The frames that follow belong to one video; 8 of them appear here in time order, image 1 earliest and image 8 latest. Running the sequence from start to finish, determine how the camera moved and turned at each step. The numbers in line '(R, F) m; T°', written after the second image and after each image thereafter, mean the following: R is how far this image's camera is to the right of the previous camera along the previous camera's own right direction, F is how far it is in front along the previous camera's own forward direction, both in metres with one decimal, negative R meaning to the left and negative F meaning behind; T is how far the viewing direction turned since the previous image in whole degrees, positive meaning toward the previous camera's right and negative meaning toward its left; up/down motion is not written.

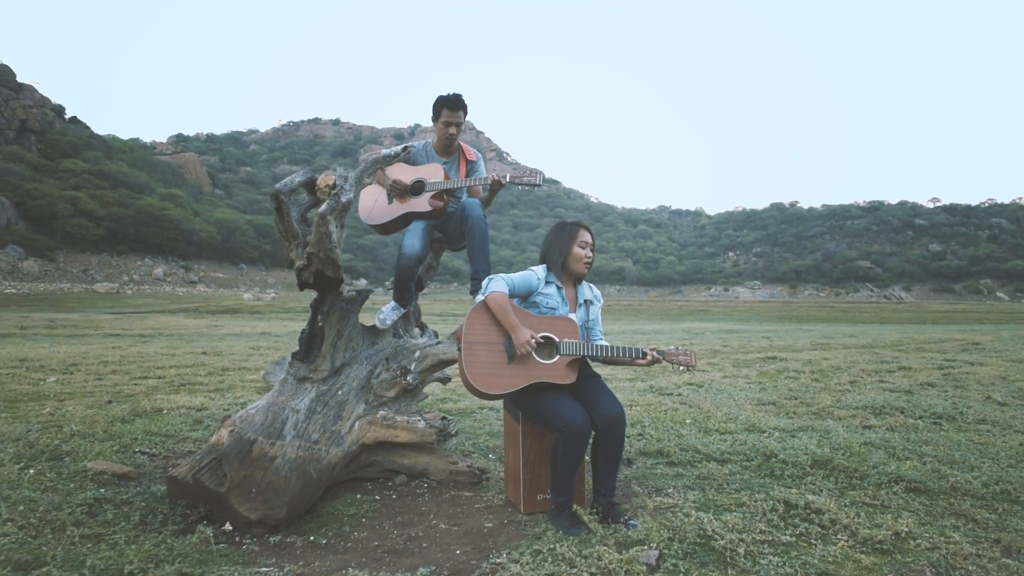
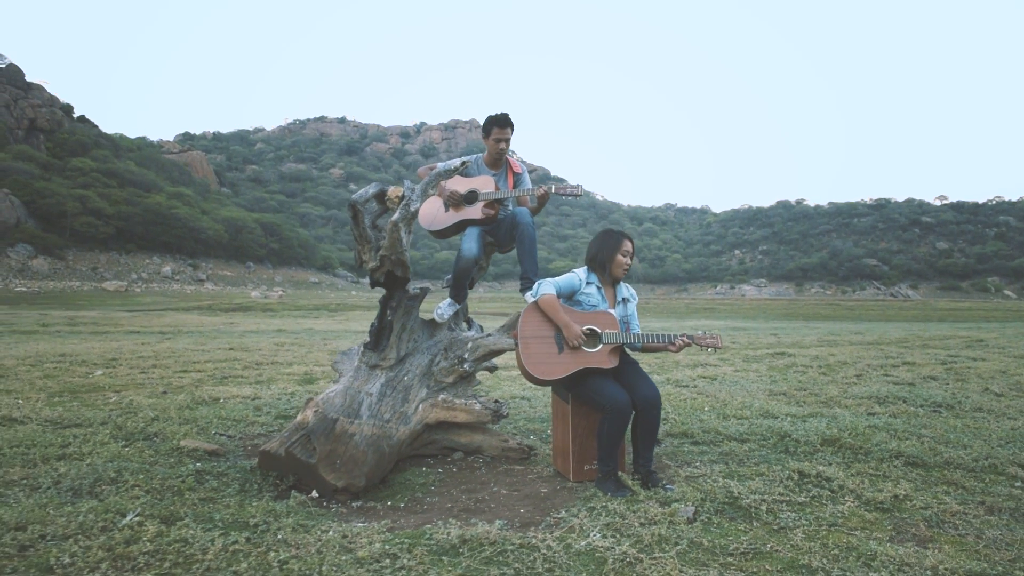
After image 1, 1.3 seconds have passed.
(-0.3, -0.5) m; 0°
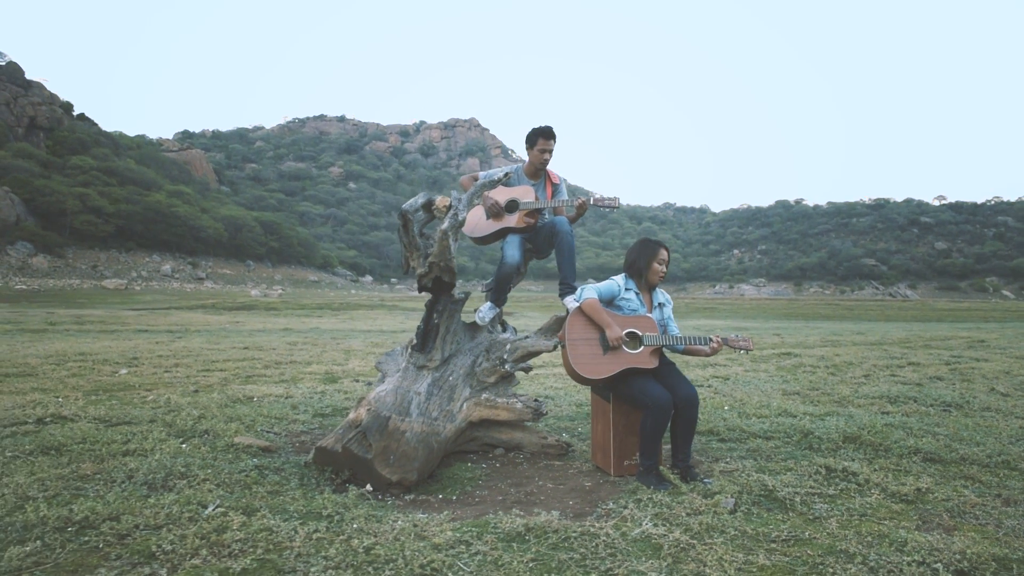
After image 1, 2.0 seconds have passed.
(-0.3, -0.3) m; 0°
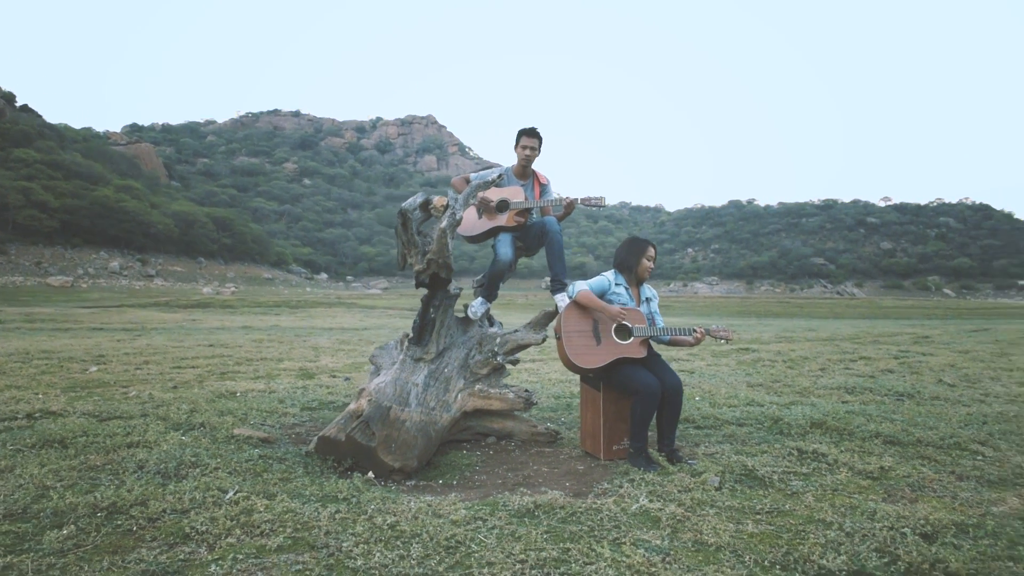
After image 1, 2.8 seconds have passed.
(-0.3, -0.2) m; +3°
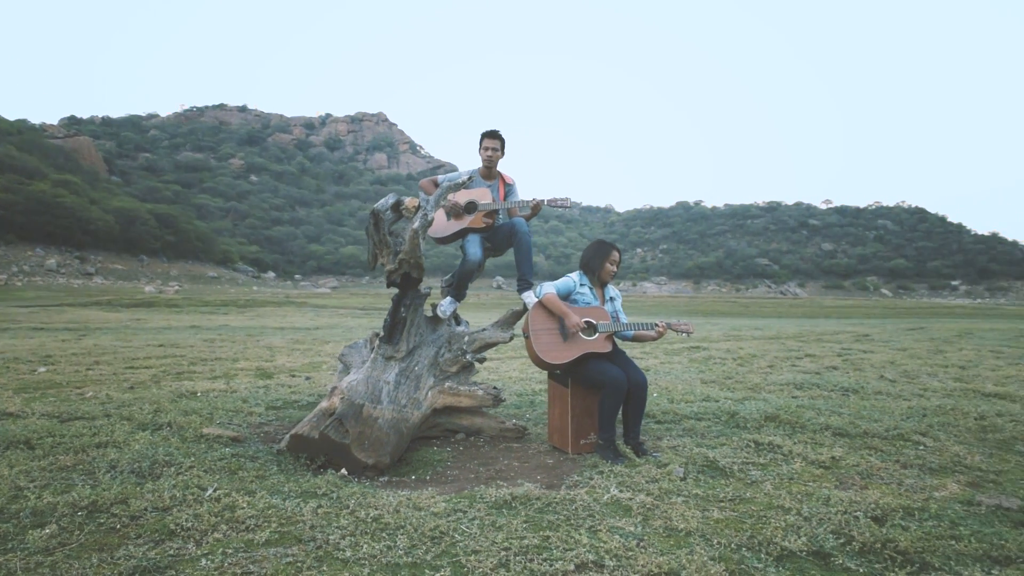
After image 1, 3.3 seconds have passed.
(-0.1, -0.1) m; +4°
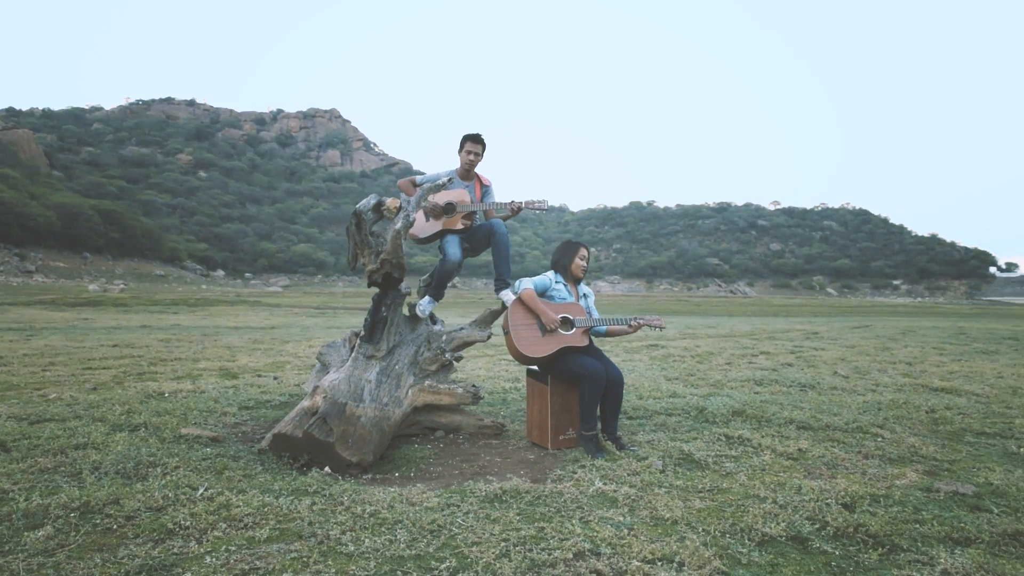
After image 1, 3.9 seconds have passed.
(-0.2, -0.1) m; +4°
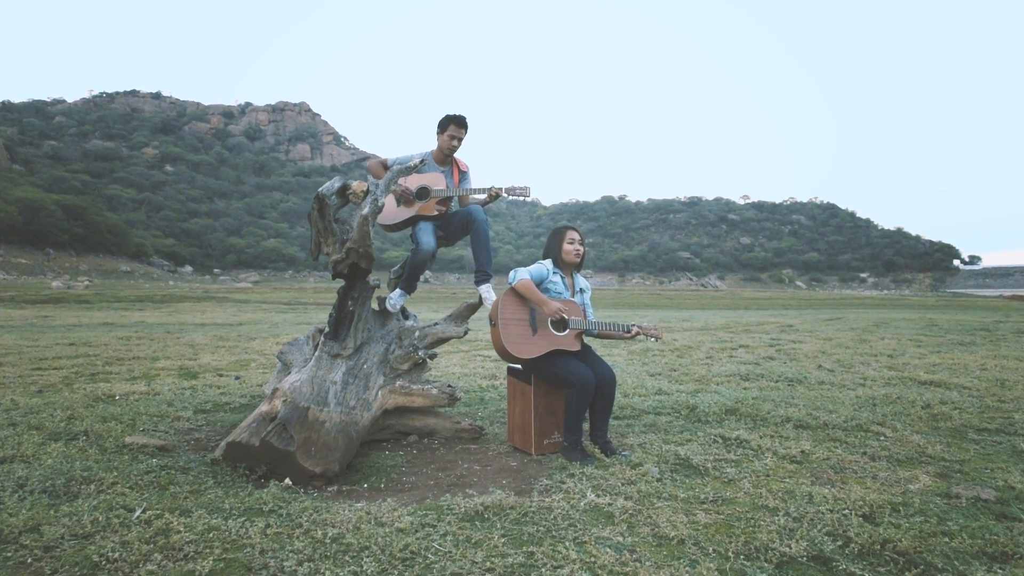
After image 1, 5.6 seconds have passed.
(0.0, +0.4) m; +2°
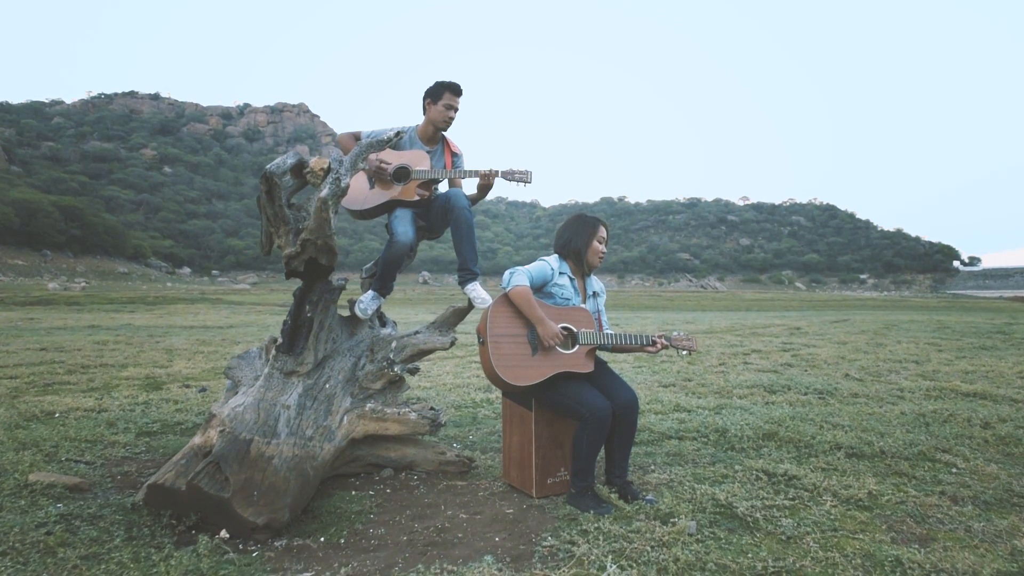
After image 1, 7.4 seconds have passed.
(0.0, +0.9) m; 0°
